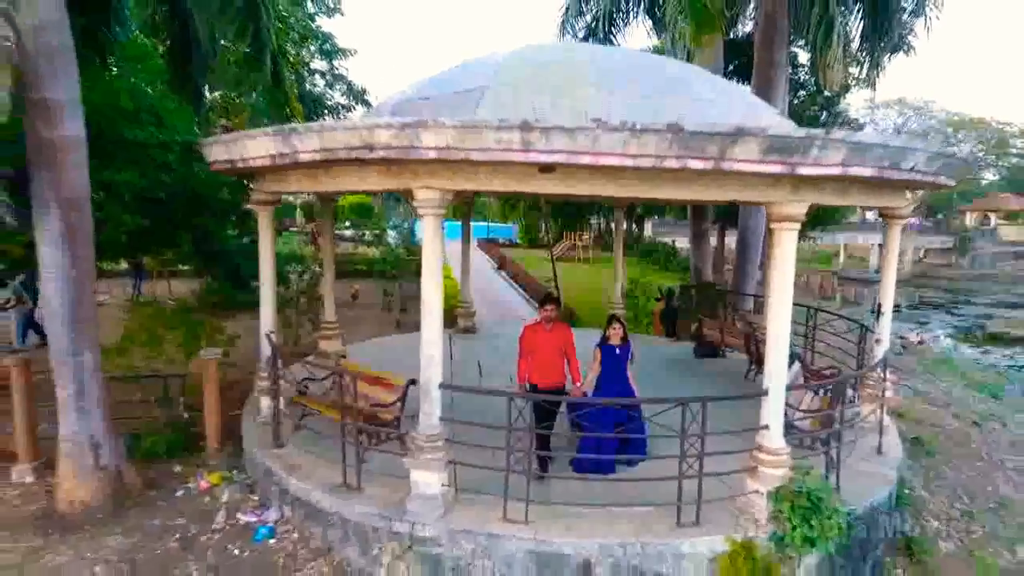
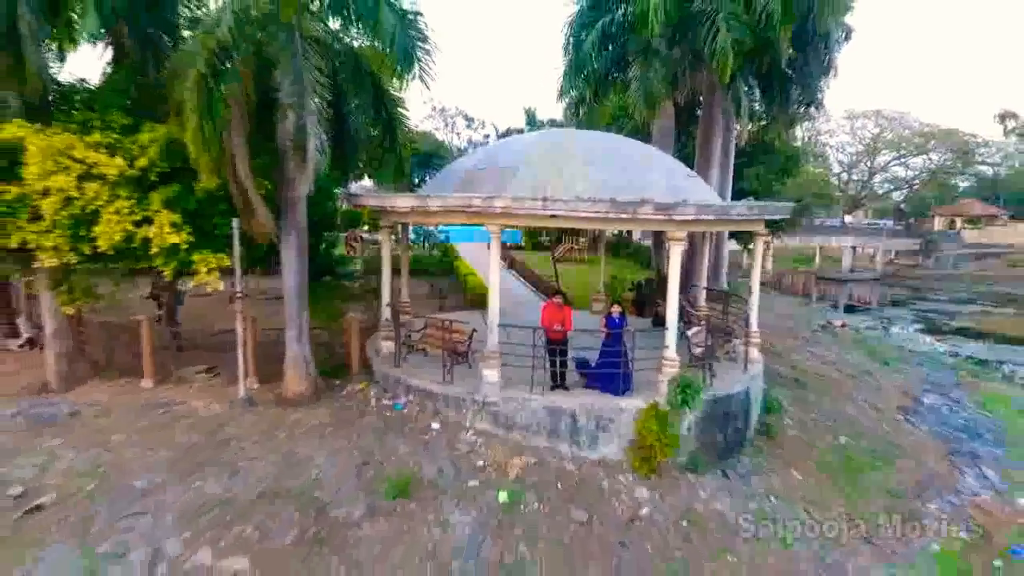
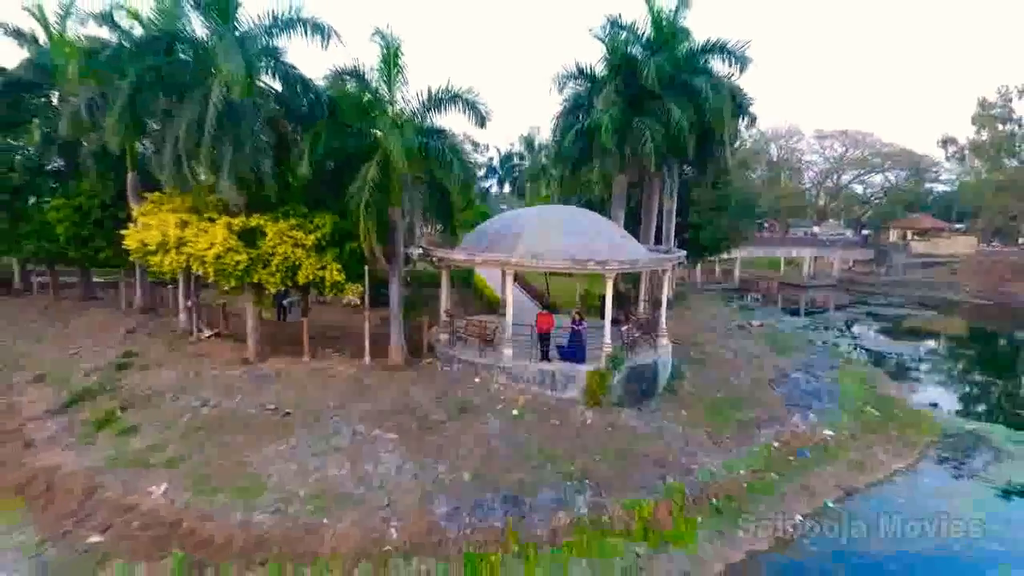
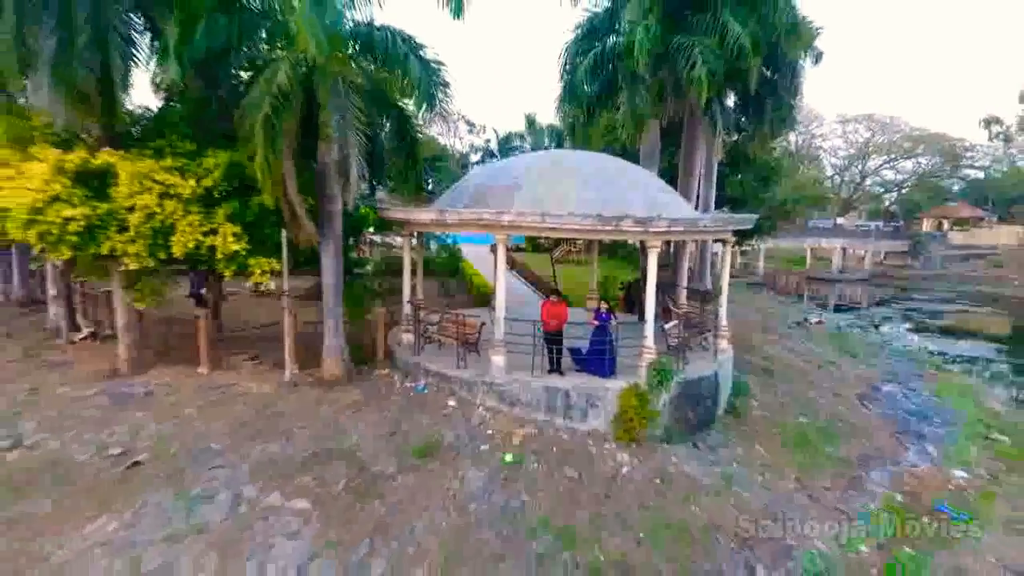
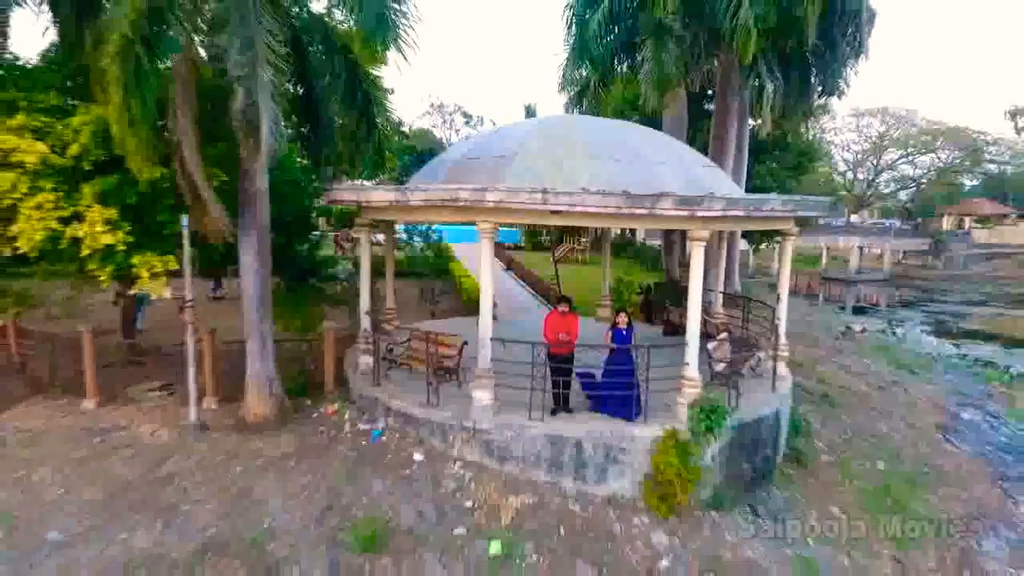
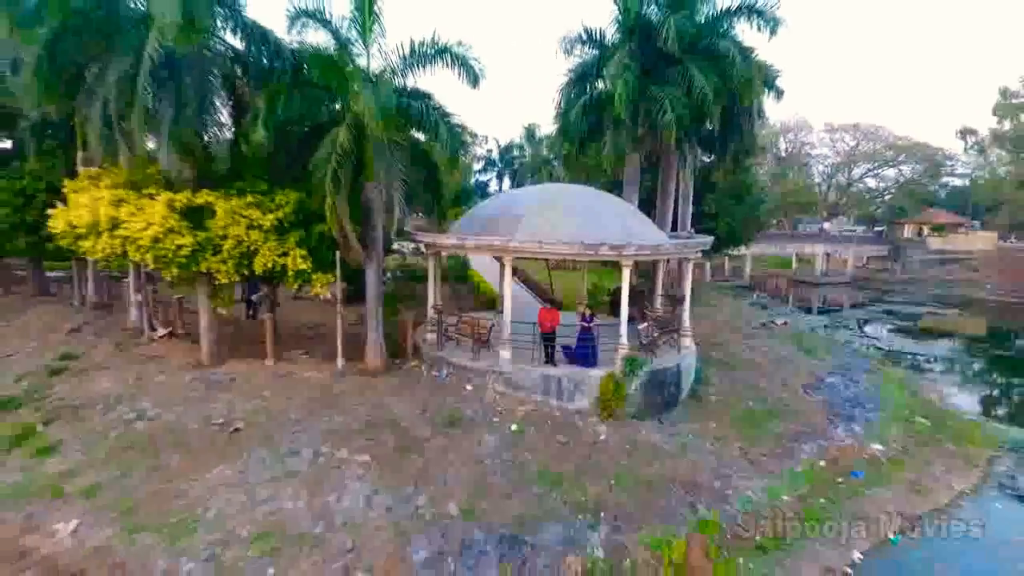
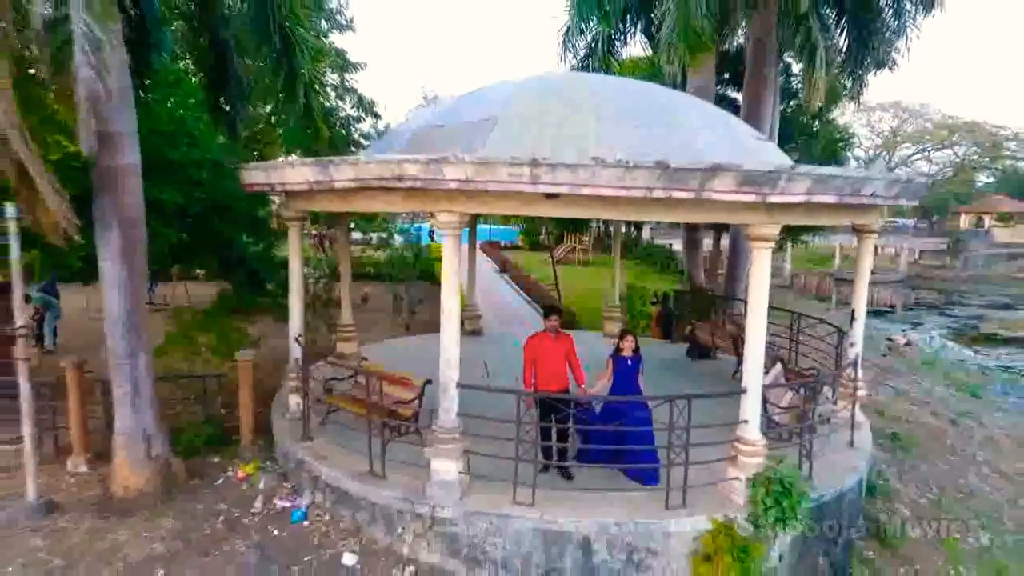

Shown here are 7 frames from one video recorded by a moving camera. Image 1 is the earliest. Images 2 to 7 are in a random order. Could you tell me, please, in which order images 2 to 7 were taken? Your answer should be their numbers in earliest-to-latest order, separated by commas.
7, 5, 2, 4, 6, 3
